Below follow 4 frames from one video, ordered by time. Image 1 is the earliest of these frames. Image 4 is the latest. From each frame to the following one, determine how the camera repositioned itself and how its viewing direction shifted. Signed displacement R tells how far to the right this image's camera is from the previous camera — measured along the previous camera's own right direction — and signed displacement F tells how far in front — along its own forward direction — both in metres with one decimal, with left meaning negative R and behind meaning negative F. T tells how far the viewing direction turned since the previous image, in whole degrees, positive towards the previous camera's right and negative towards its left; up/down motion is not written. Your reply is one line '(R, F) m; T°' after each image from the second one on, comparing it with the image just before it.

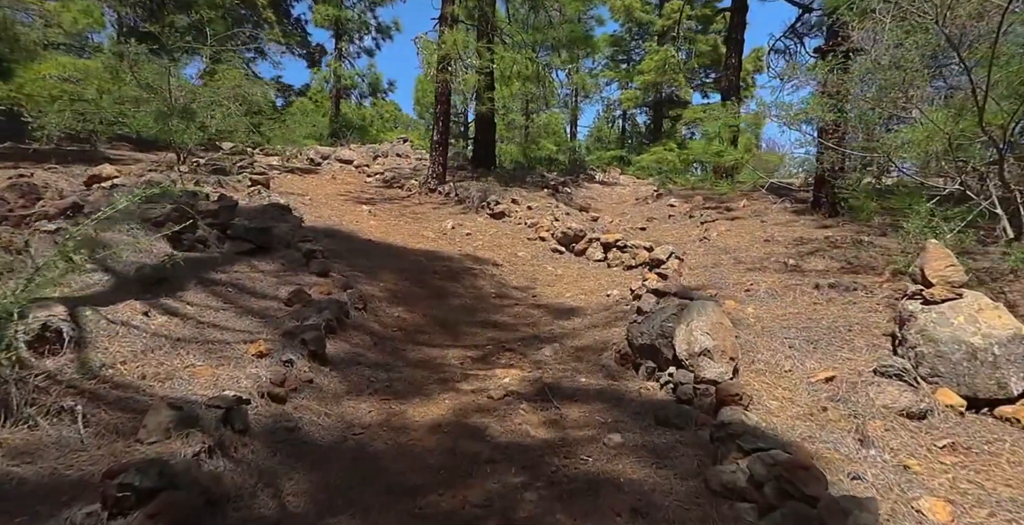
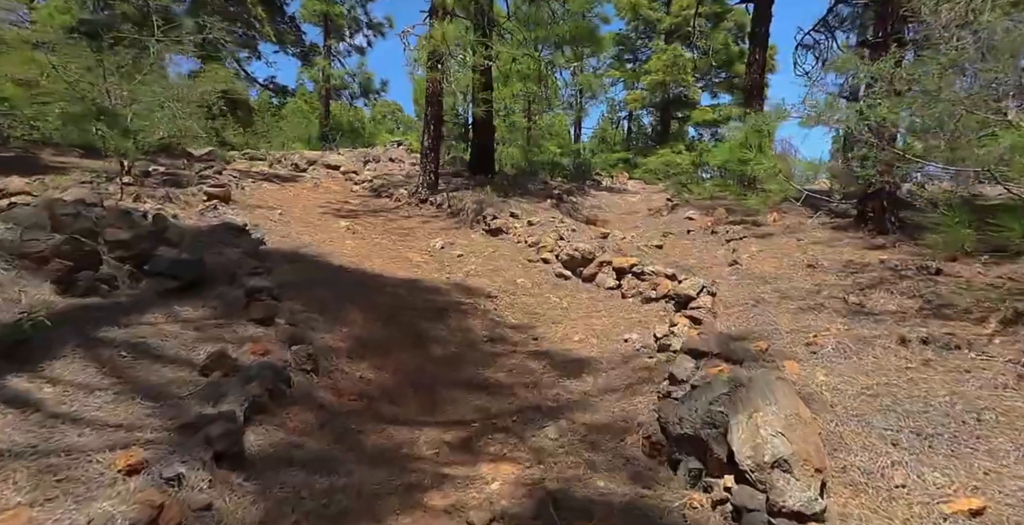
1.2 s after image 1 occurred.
(+0.1, +1.0) m; 0°
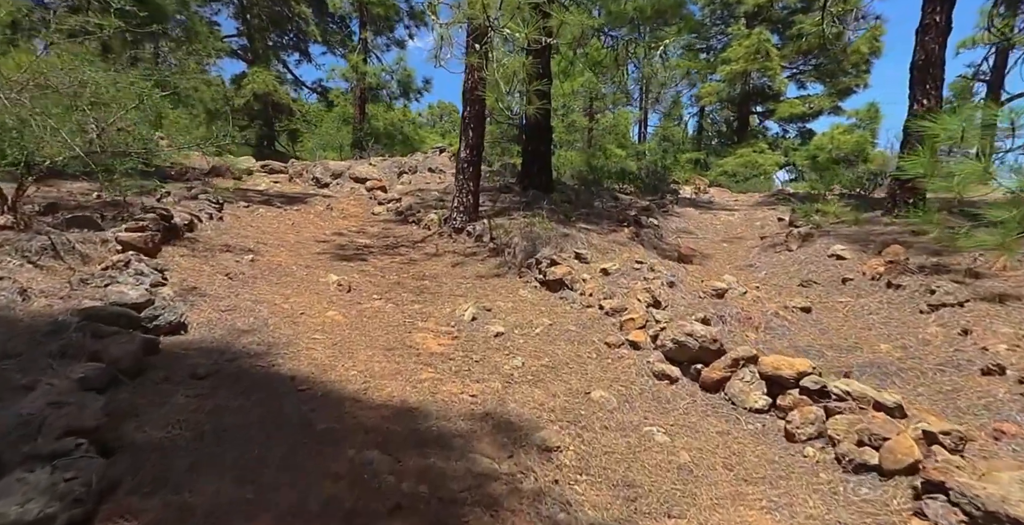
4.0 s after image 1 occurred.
(-0.1, +2.6) m; -5°
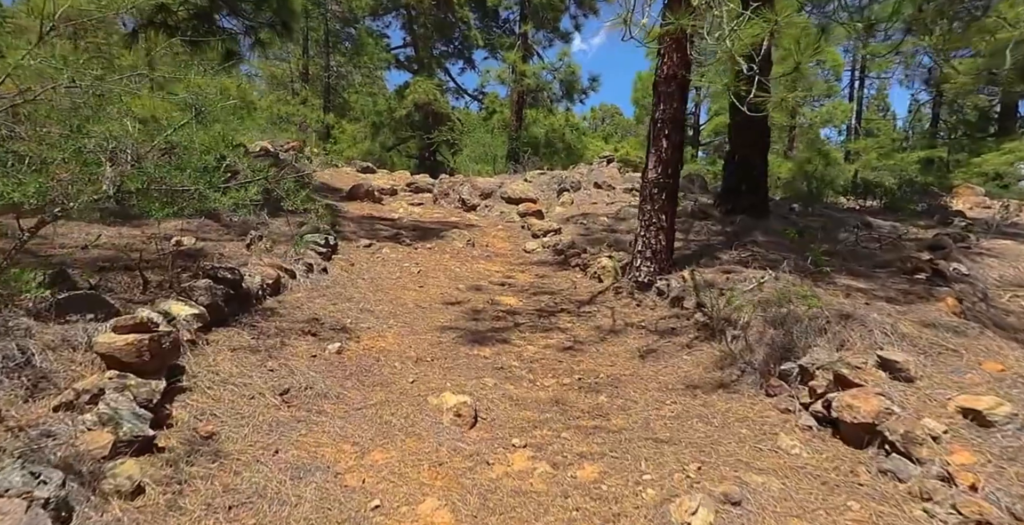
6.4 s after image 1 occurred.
(-0.5, +2.4) m; -14°
